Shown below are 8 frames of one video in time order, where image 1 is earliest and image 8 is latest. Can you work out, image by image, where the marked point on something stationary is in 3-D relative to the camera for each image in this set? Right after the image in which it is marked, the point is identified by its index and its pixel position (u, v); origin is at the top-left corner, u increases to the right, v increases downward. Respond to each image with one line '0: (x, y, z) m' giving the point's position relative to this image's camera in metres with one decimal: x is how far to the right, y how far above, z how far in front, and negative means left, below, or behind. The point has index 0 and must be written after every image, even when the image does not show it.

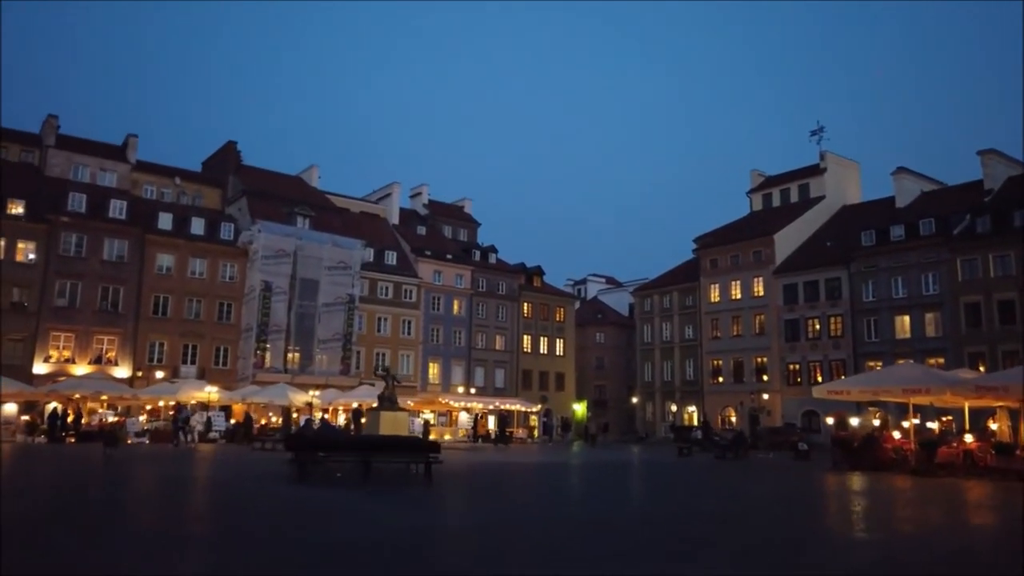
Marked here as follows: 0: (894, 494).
0: (+5.0, -2.7, +10.1) m
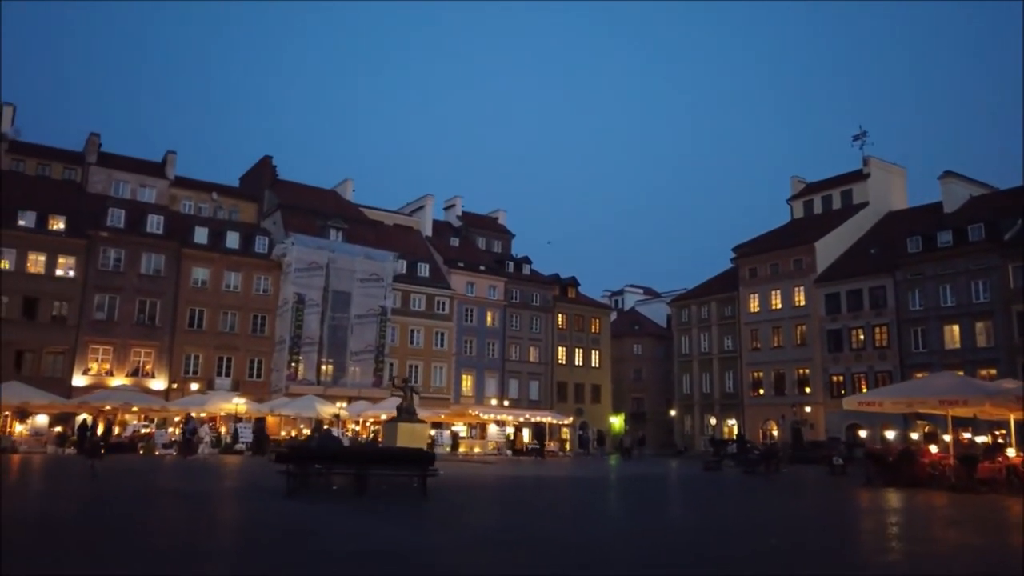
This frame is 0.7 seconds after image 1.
0: (+5.3, -2.8, +9.6) m
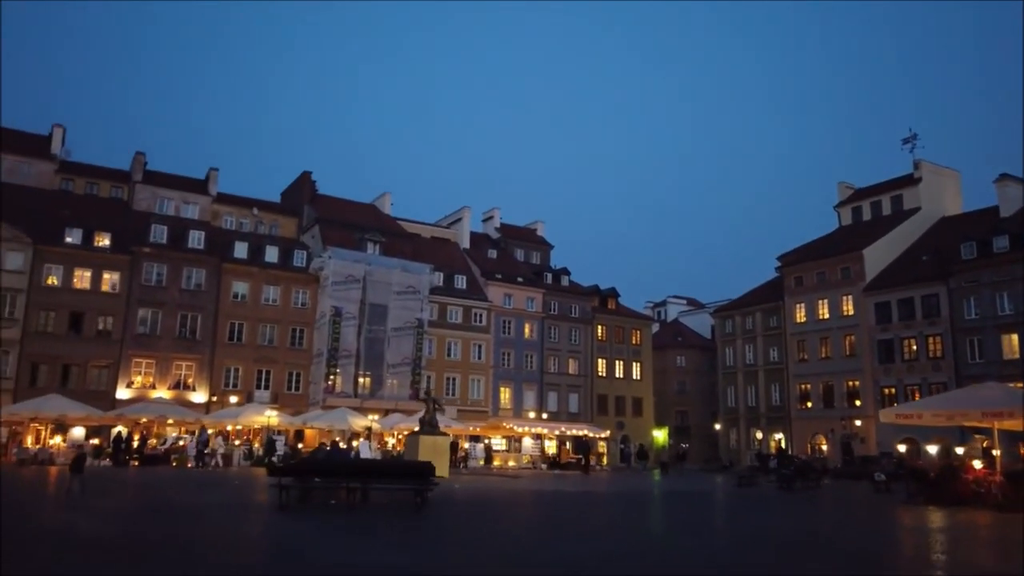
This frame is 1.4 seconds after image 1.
0: (+5.7, -2.9, +9.1) m
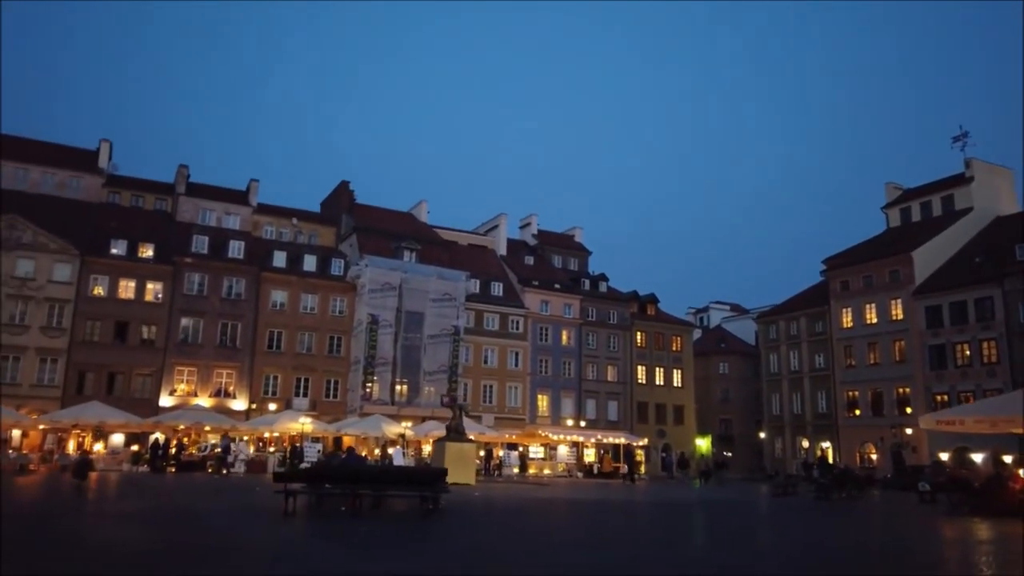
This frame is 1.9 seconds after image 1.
0: (+6.0, -2.9, +8.6) m
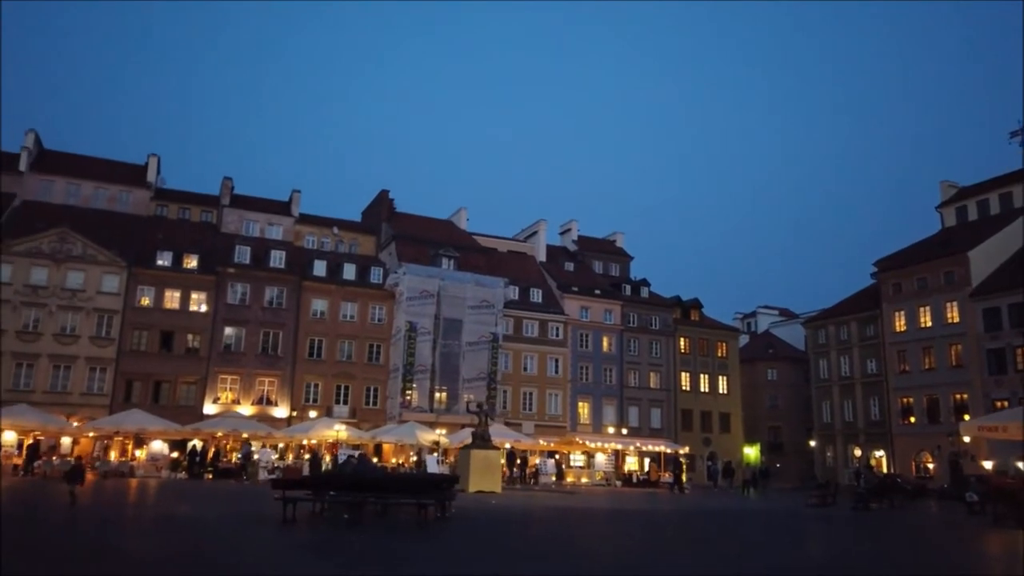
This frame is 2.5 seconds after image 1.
0: (+6.3, -2.9, +8.0) m
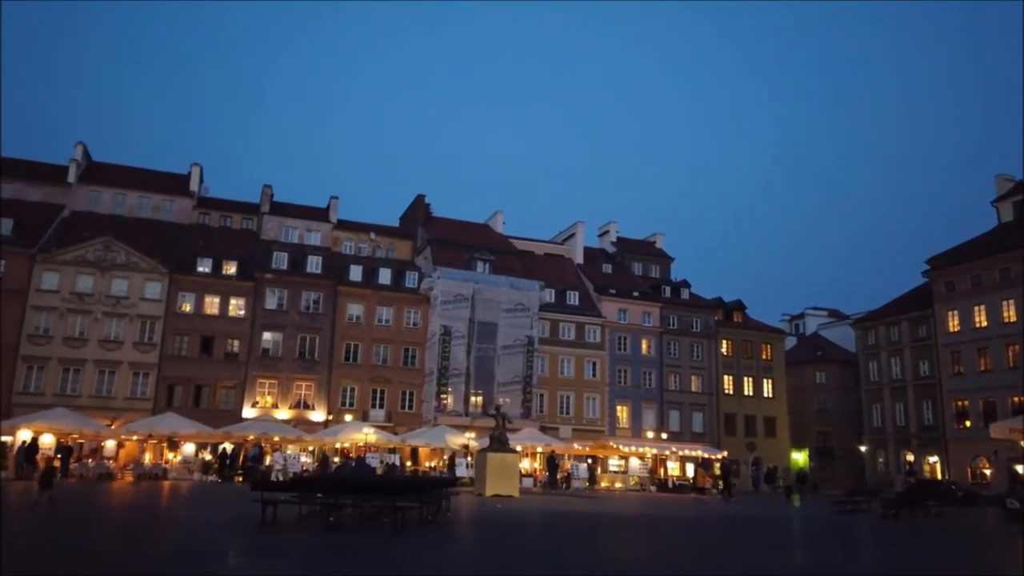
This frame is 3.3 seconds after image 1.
0: (+6.5, -2.8, +7.5) m
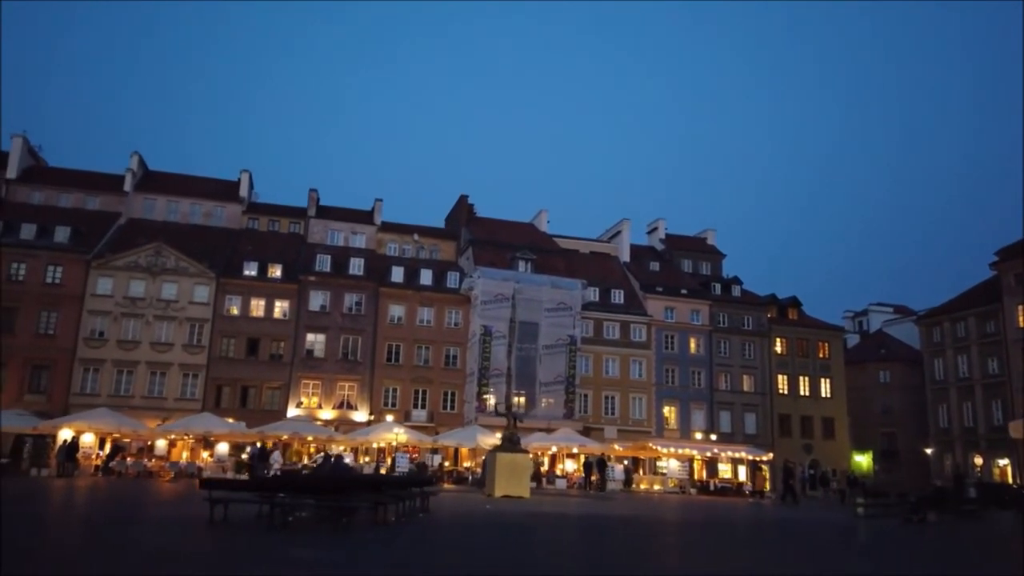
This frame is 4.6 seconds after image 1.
0: (+6.6, -2.7, +6.7) m
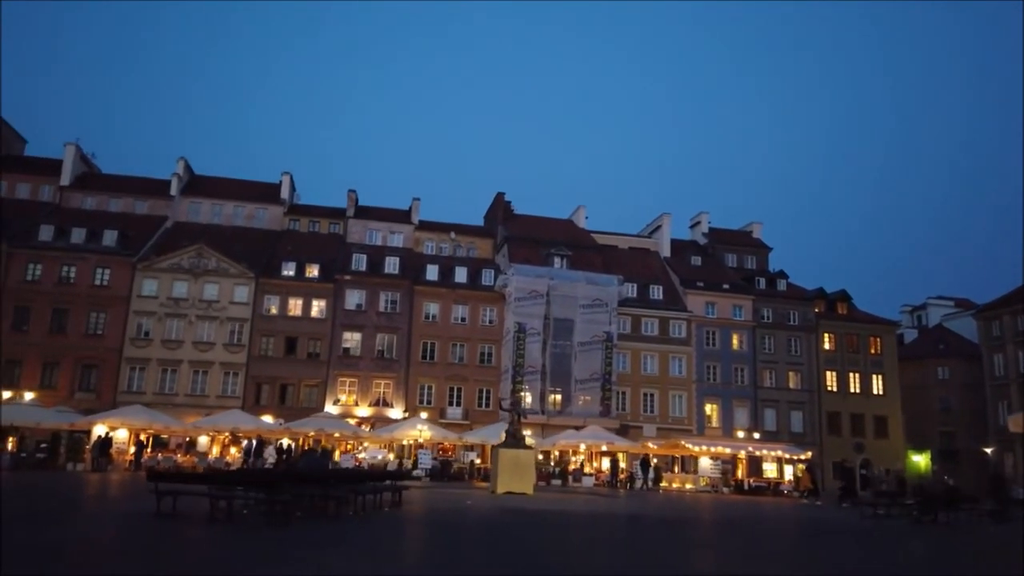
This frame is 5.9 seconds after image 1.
0: (+6.5, -2.5, +6.1) m
